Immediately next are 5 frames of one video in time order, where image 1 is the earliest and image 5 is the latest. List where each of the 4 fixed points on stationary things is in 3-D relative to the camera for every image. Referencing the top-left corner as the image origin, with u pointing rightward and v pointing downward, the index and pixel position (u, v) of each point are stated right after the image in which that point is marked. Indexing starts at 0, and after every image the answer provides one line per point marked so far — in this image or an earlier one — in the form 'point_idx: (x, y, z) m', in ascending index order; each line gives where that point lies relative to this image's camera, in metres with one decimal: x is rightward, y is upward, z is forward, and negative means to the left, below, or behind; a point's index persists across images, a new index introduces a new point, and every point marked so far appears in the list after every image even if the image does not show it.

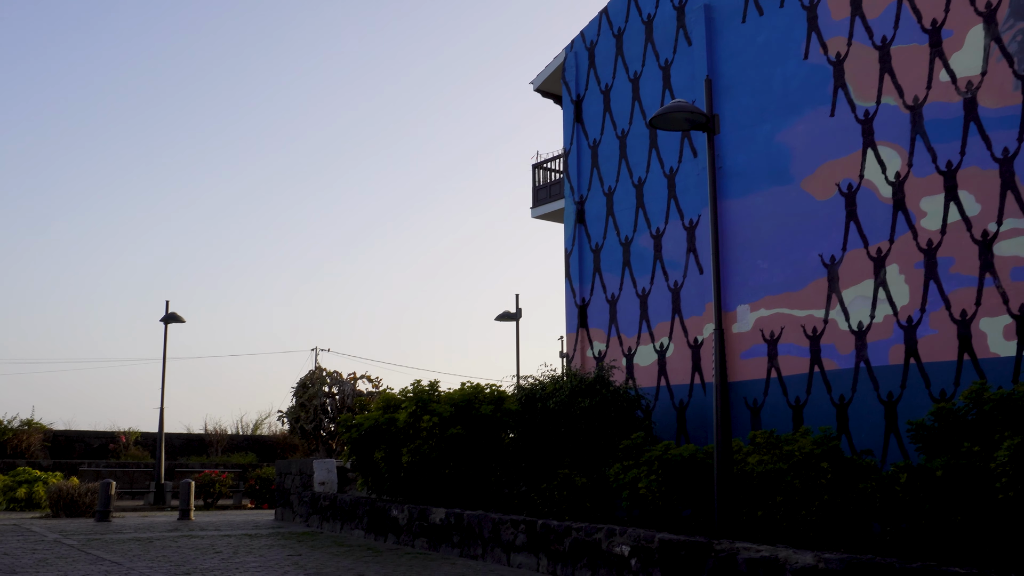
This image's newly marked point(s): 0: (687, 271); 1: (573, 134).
0: (+2.0, +0.2, +12.4) m
1: (+0.8, +2.2, +15.1) m
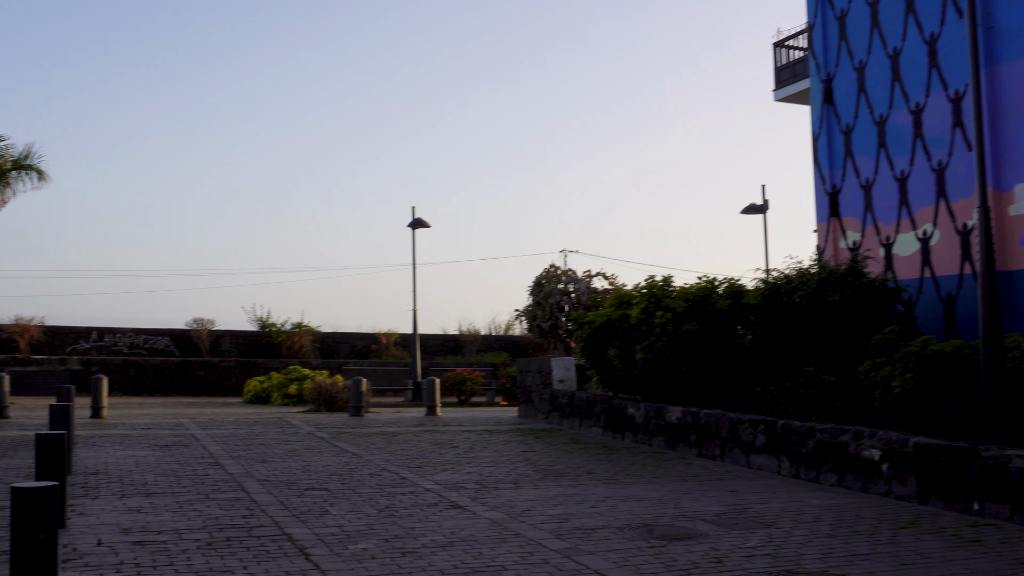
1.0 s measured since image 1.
0: (+4.6, +1.5, +11.1) m
1: (+4.0, +3.7, +13.8) m
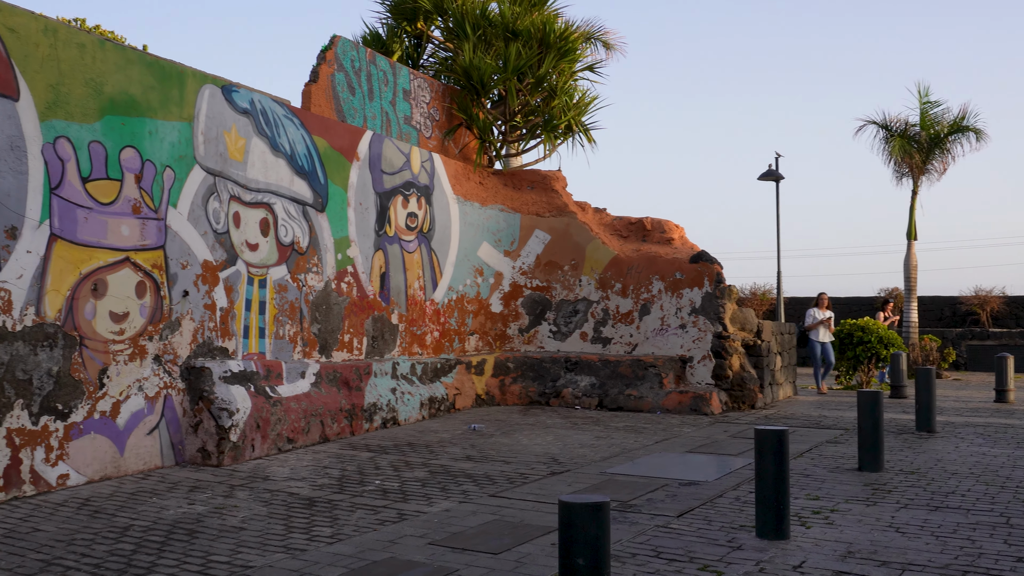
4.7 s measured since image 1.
0: (+9.5, +2.0, +2.6) m
1: (+11.2, +4.4, +4.7) m
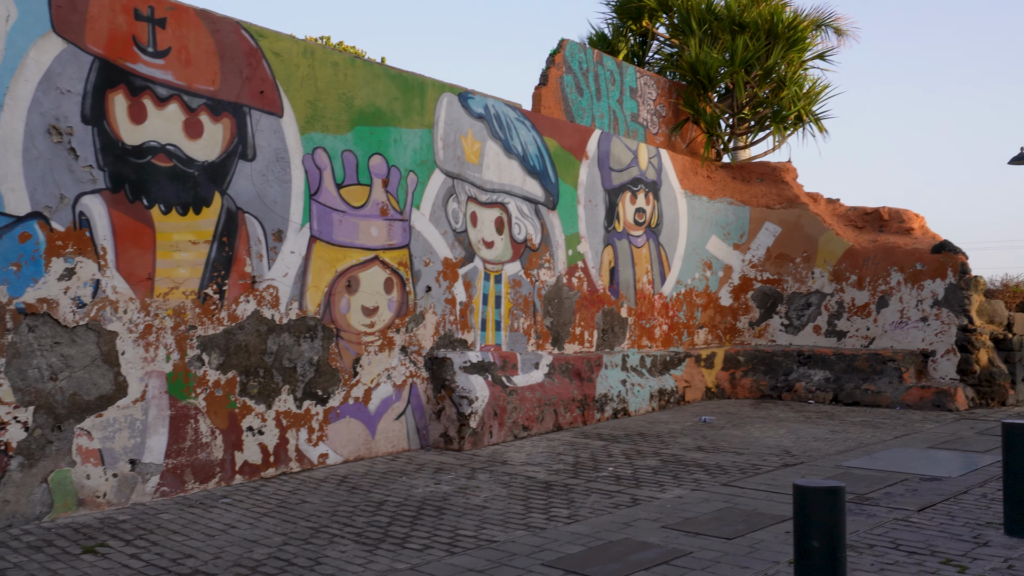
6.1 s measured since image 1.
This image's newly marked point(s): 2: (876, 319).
0: (+9.8, +2.2, +0.7) m
1: (+11.9, +4.5, +2.5) m
2: (+3.6, -0.3, +10.7) m
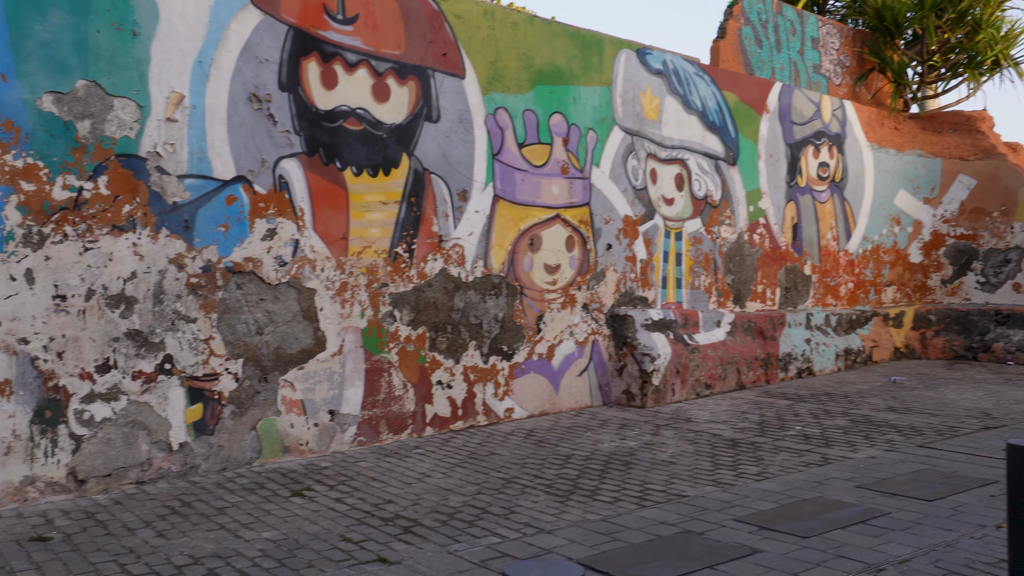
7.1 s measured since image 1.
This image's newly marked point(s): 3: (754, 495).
0: (+9.9, +2.3, -0.9) m
1: (+12.2, +4.7, +0.4) m
2: (+5.4, +0.1, +10.0) m
3: (+1.2, -1.0, +5.1) m
